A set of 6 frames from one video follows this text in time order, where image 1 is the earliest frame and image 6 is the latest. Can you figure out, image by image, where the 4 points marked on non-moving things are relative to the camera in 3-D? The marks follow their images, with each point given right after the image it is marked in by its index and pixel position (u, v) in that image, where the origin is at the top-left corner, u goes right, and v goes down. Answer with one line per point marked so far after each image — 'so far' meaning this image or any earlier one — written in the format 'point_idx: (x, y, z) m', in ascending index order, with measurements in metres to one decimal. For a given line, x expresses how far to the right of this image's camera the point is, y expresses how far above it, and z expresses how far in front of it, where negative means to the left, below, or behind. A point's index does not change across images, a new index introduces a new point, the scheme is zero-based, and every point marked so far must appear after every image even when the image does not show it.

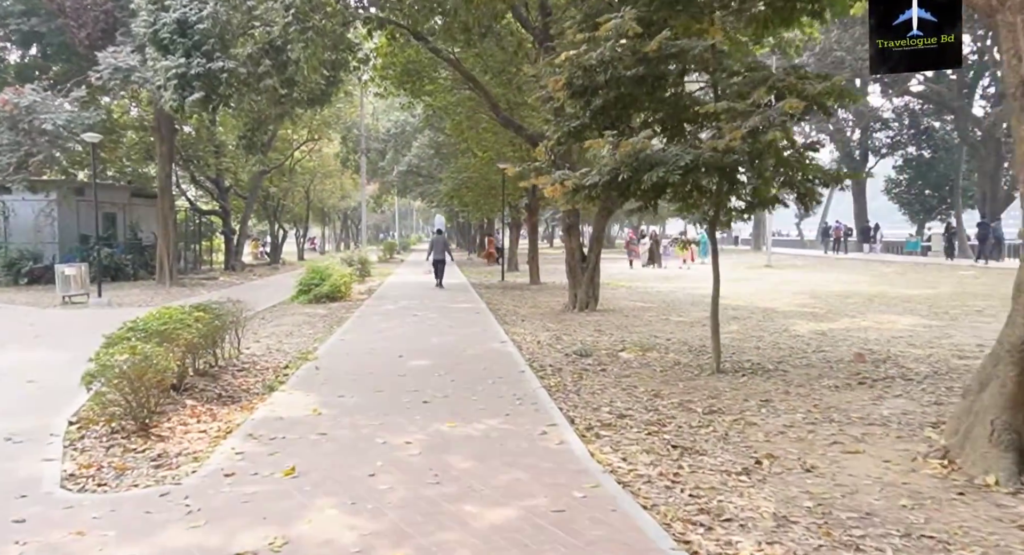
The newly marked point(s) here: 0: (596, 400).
0: (+0.8, -1.2, +7.7) m
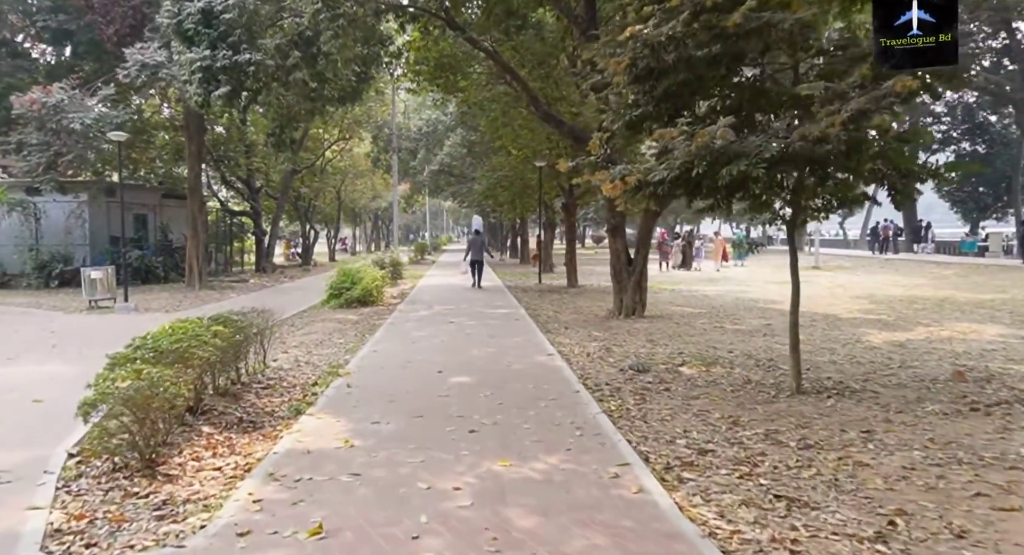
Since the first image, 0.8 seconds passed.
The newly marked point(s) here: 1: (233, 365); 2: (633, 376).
0: (+1.3, -1.3, +6.7) m
1: (-2.8, -0.9, +7.5) m
2: (+1.5, -1.2, +9.2) m
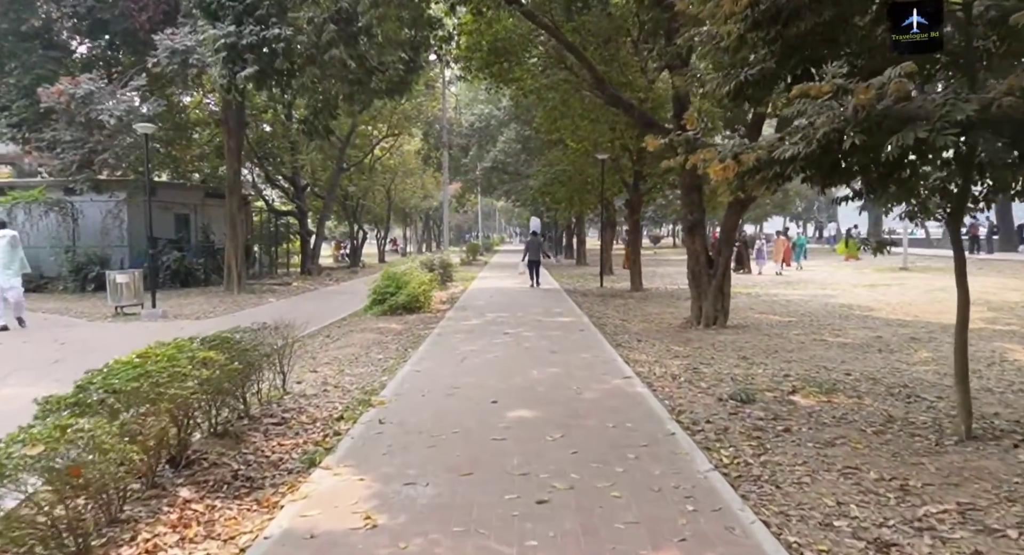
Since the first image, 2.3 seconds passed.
0: (+1.9, -1.4, +4.8) m
1: (-2.2, -0.9, +5.9) m
2: (+2.2, -1.3, +7.3) m
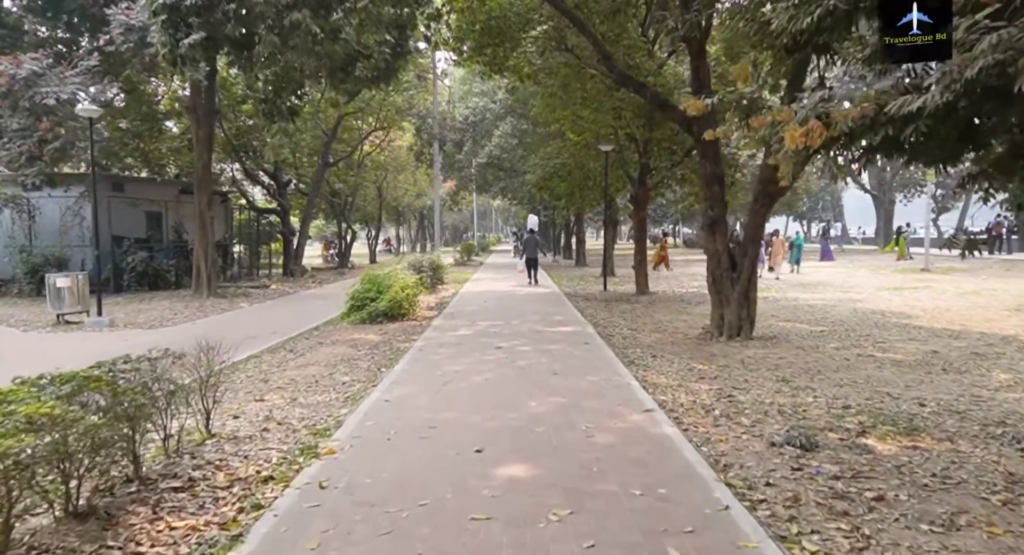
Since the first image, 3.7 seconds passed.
0: (+1.8, -1.5, +3.0) m
1: (-2.2, -1.0, +4.1) m
2: (+2.1, -1.3, +5.5) m
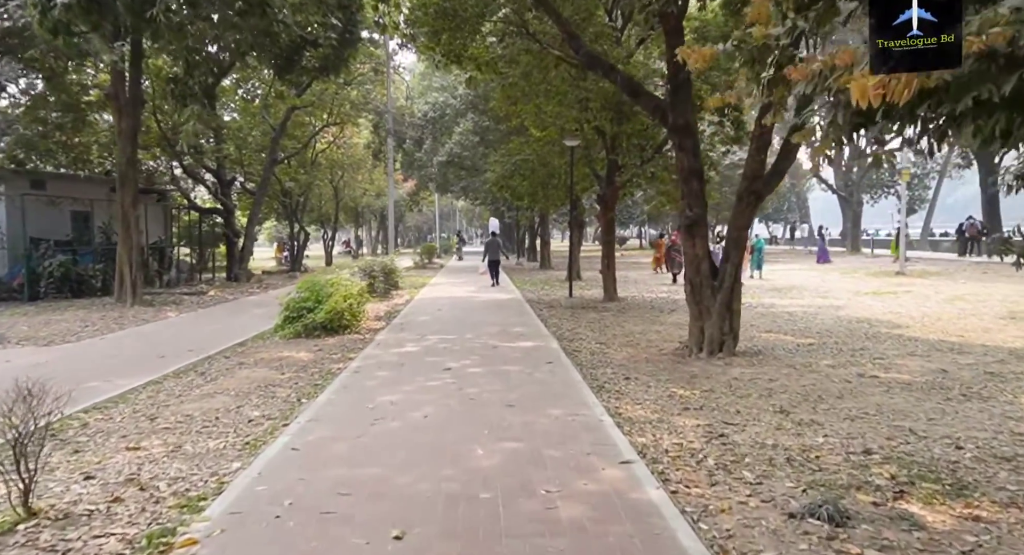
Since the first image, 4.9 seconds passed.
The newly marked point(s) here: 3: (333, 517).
0: (+1.6, -1.6, +1.5) m
1: (-2.5, -1.1, +2.4) m
2: (+1.7, -1.4, +4.1) m
3: (-1.0, -1.4, +4.5) m
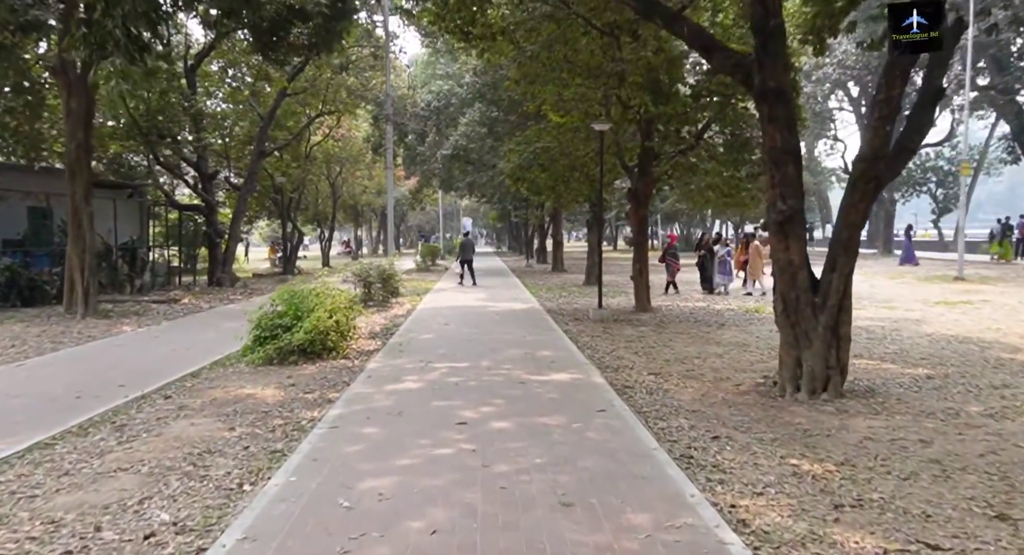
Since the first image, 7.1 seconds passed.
0: (+1.9, -1.7, -1.2) m
1: (-2.2, -1.3, -0.3) m
2: (+2.1, -1.6, +1.4) m
3: (-0.7, -1.5, +1.8) m
